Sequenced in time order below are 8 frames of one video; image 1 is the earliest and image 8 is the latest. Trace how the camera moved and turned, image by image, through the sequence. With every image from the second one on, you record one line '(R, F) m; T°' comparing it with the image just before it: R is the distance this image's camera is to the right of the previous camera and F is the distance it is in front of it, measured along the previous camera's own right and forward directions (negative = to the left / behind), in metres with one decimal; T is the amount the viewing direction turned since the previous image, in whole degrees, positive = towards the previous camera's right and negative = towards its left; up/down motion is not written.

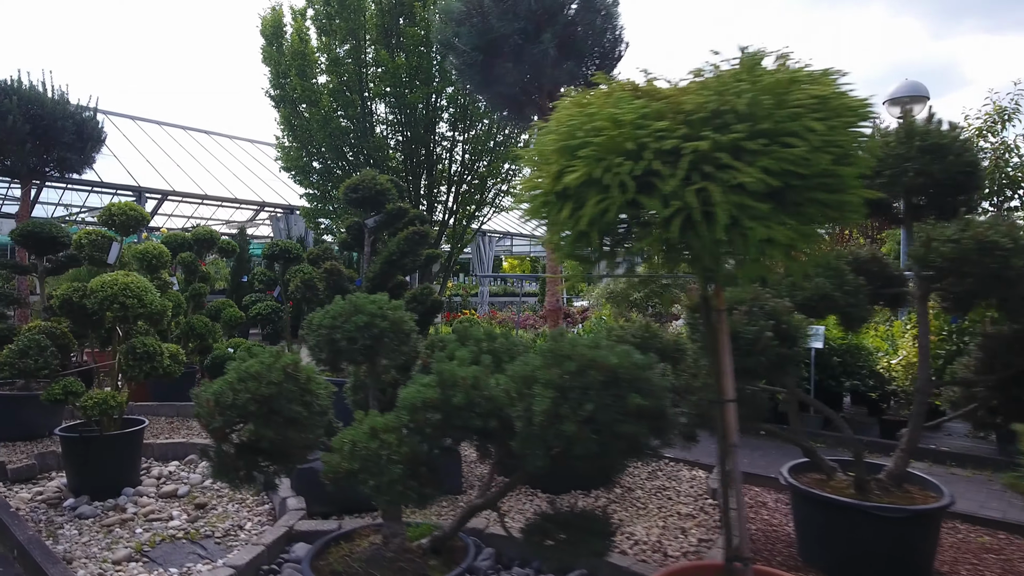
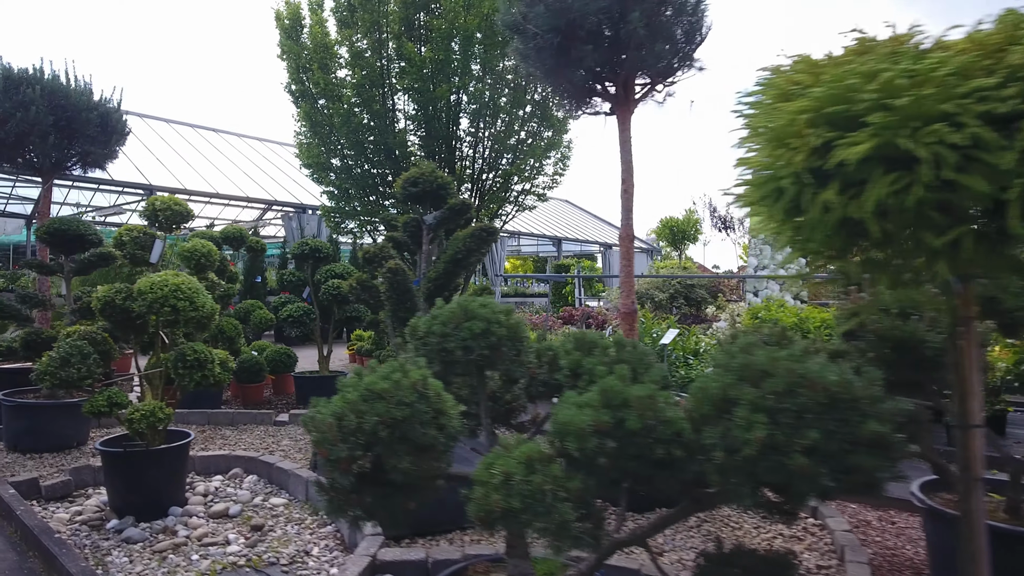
(-0.6, +0.3) m; 0°
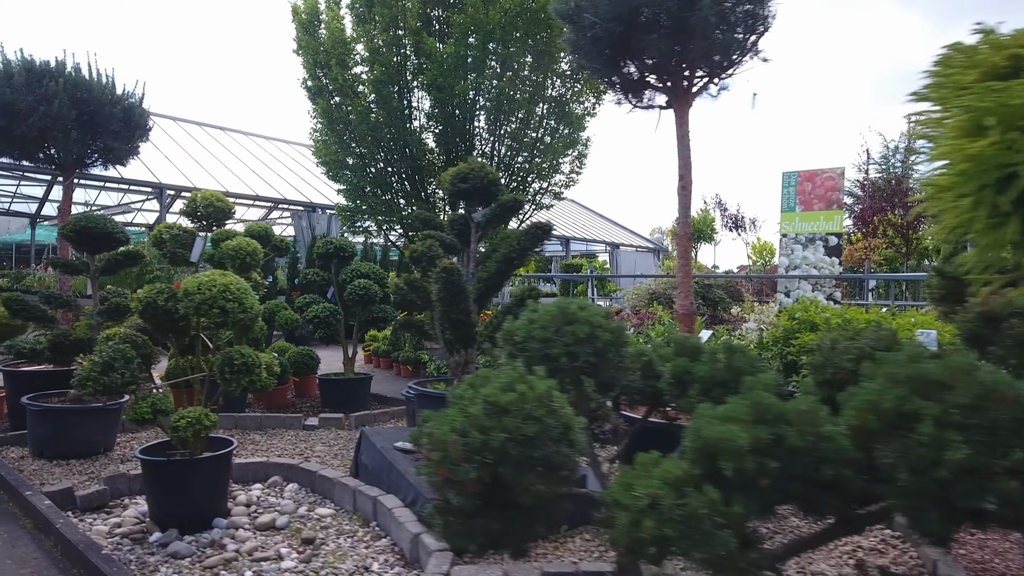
(-0.4, +0.2) m; 0°
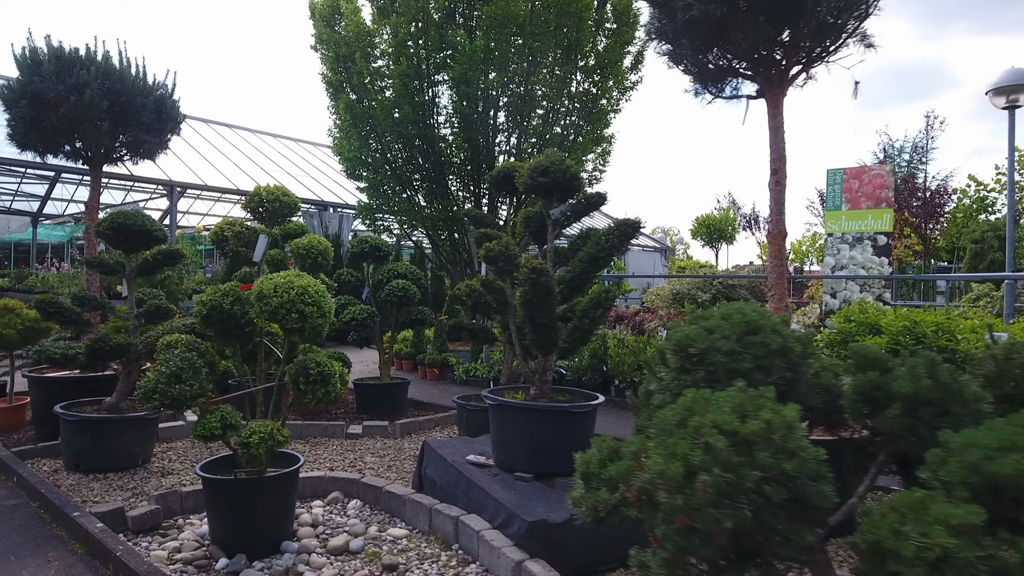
(-0.6, +0.3) m; 0°
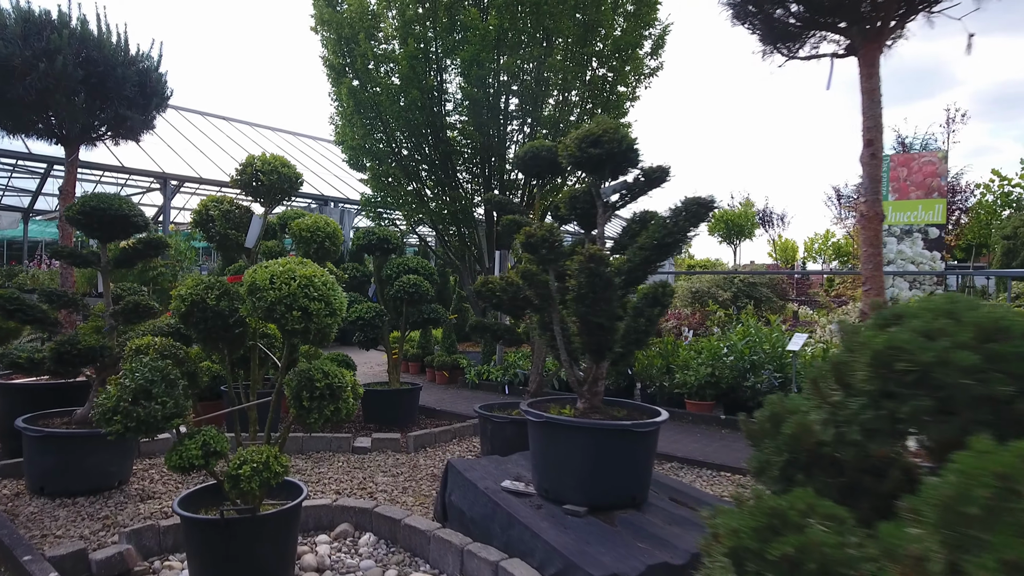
(-0.3, +0.7) m; 0°
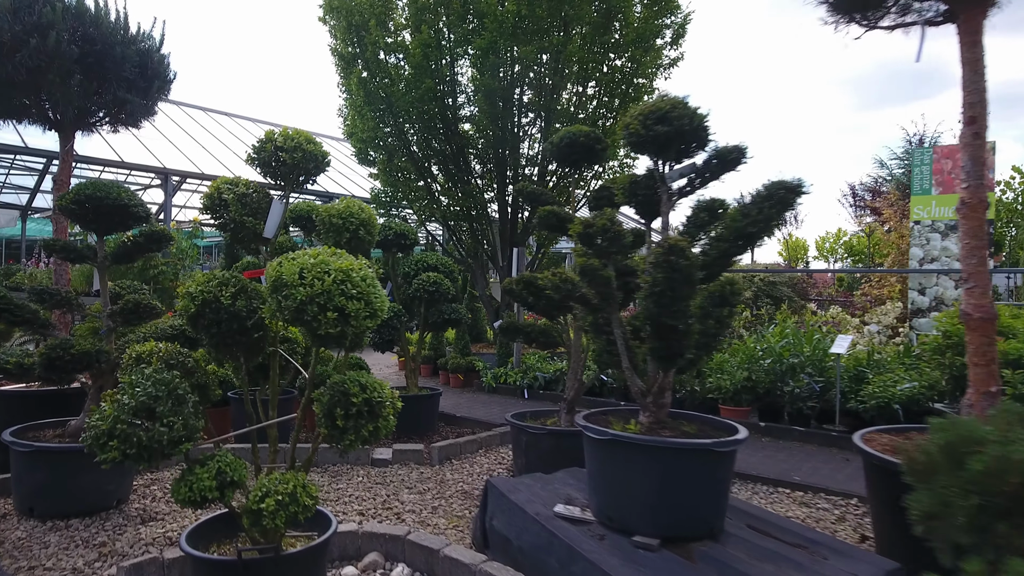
(-0.3, +0.4) m; 0°
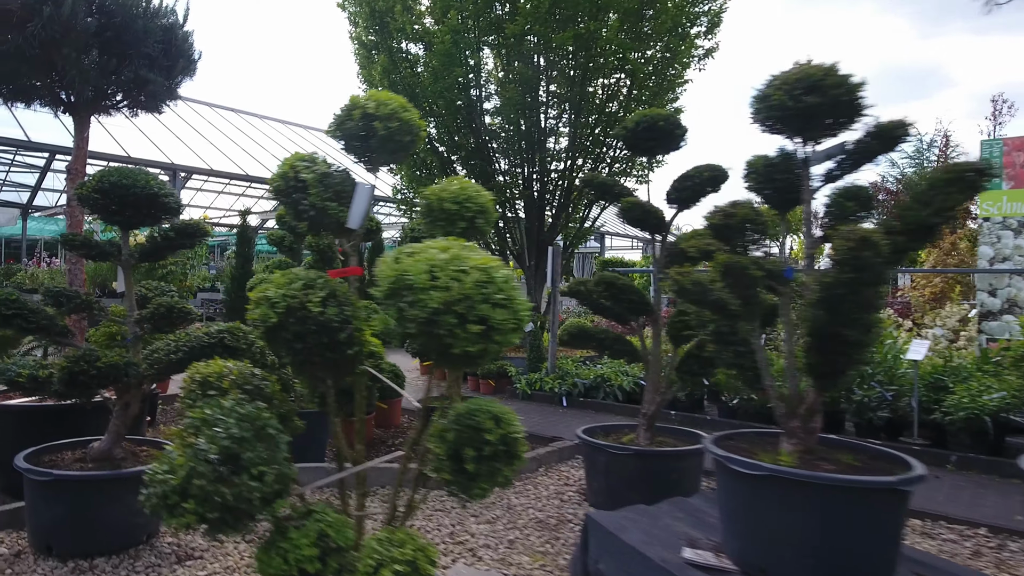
(-0.6, +0.5) m; 0°
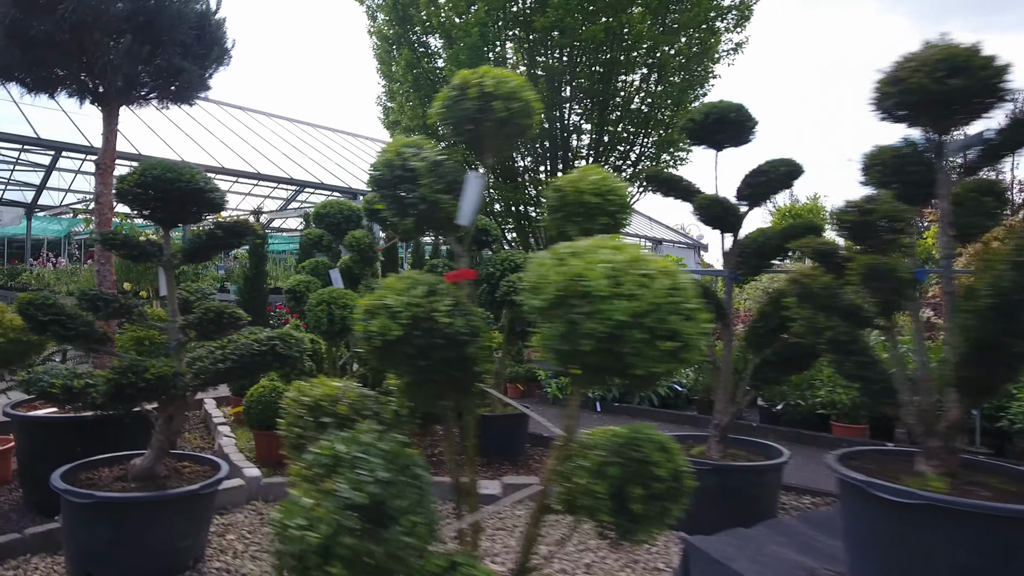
(-0.4, +0.3) m; 0°
